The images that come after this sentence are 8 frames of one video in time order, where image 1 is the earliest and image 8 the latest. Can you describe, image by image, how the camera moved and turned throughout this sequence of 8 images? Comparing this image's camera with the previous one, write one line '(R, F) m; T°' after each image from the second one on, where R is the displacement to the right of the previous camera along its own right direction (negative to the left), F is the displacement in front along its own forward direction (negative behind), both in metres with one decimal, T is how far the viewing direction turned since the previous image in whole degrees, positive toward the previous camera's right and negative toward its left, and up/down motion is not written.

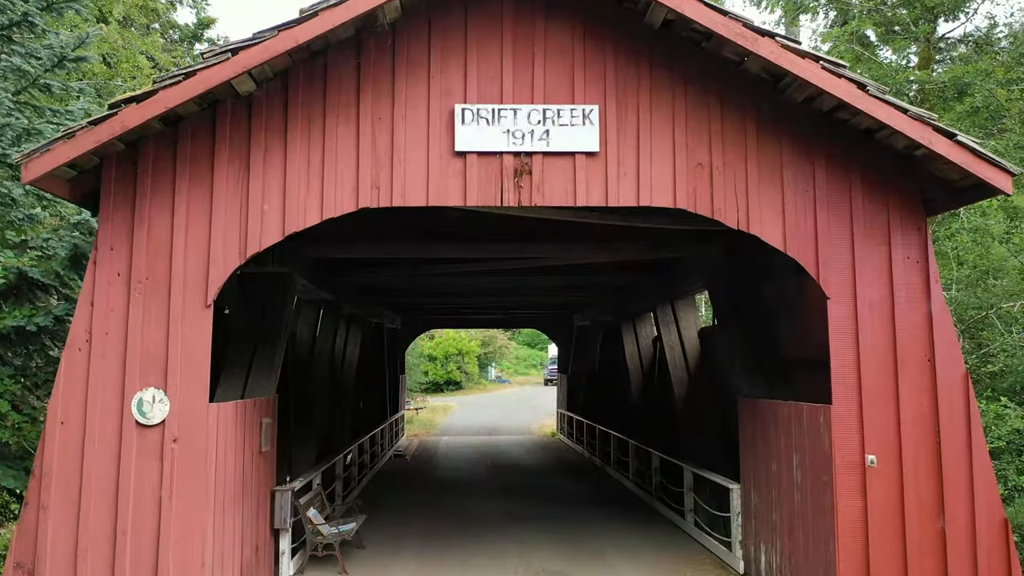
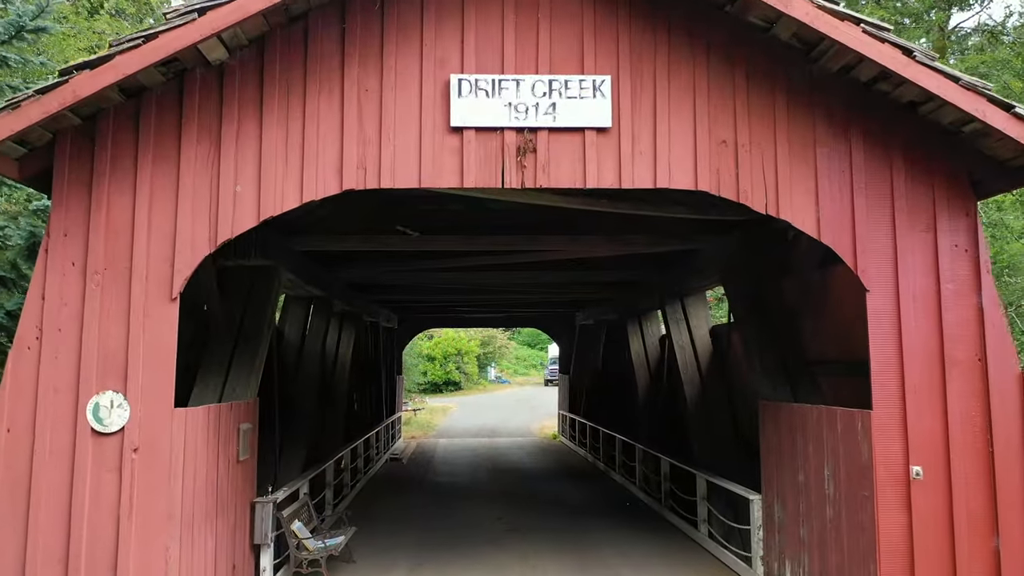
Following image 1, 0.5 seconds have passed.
(0.0, +0.4) m; 0°
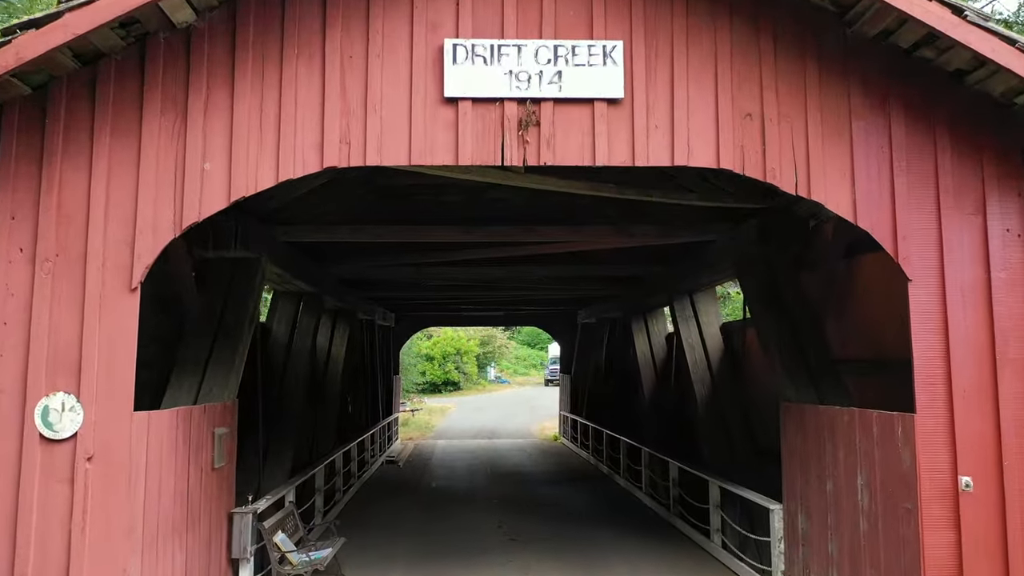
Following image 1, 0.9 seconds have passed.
(0.0, +0.4) m; 0°
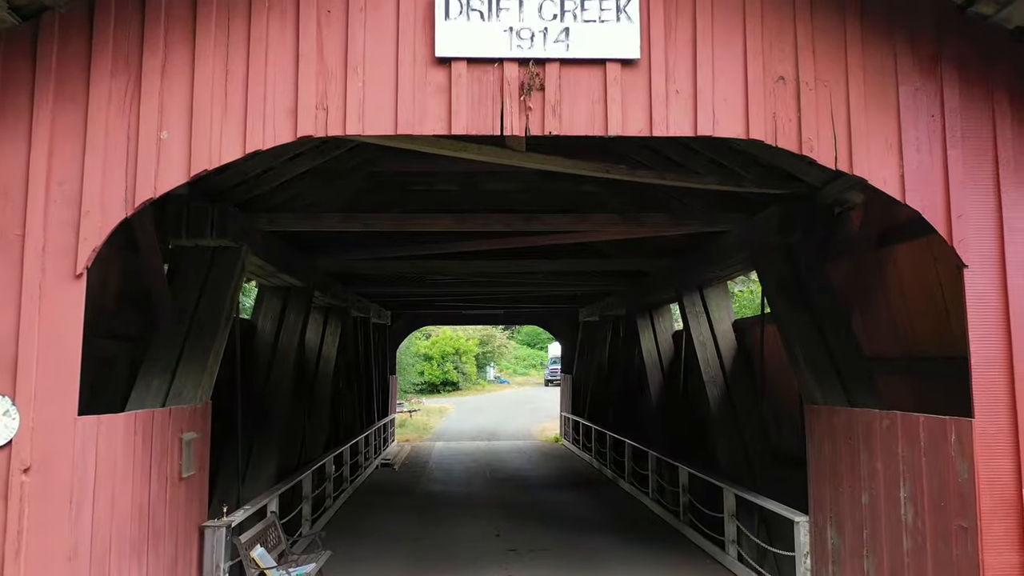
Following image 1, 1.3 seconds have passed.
(0.0, +0.4) m; 0°
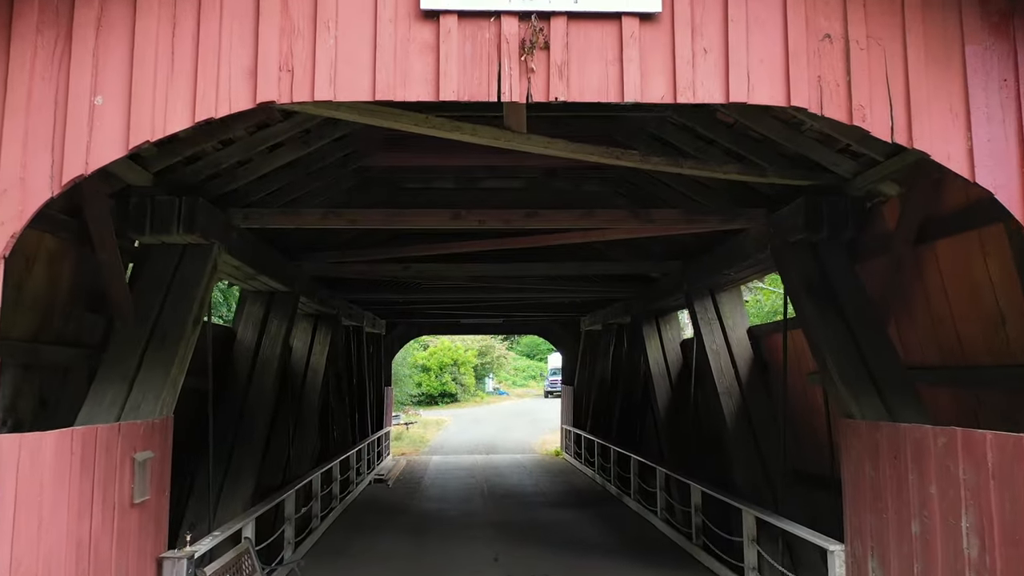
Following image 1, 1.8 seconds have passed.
(0.0, +0.4) m; 0°
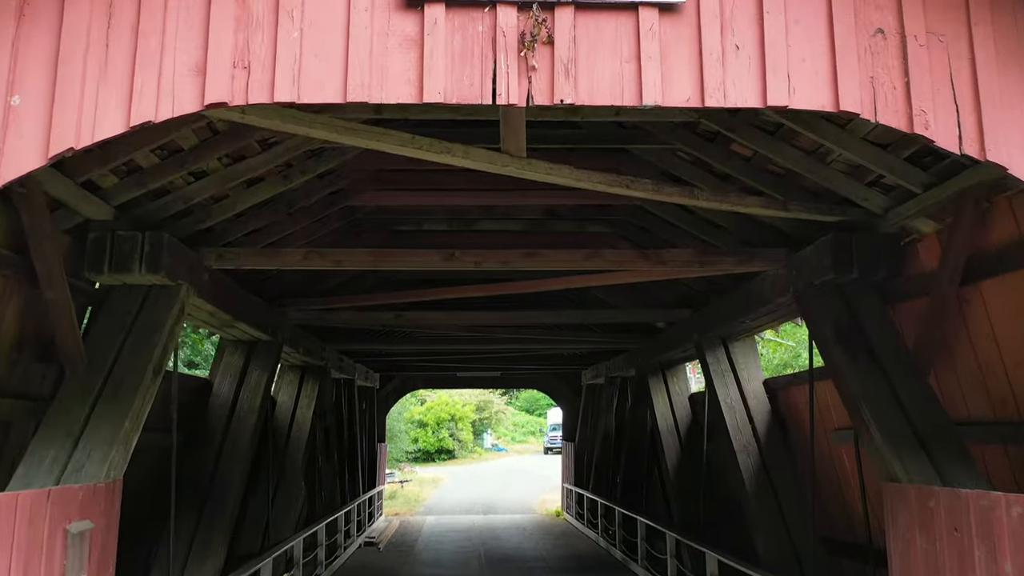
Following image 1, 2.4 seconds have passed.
(0.0, +0.4) m; 0°
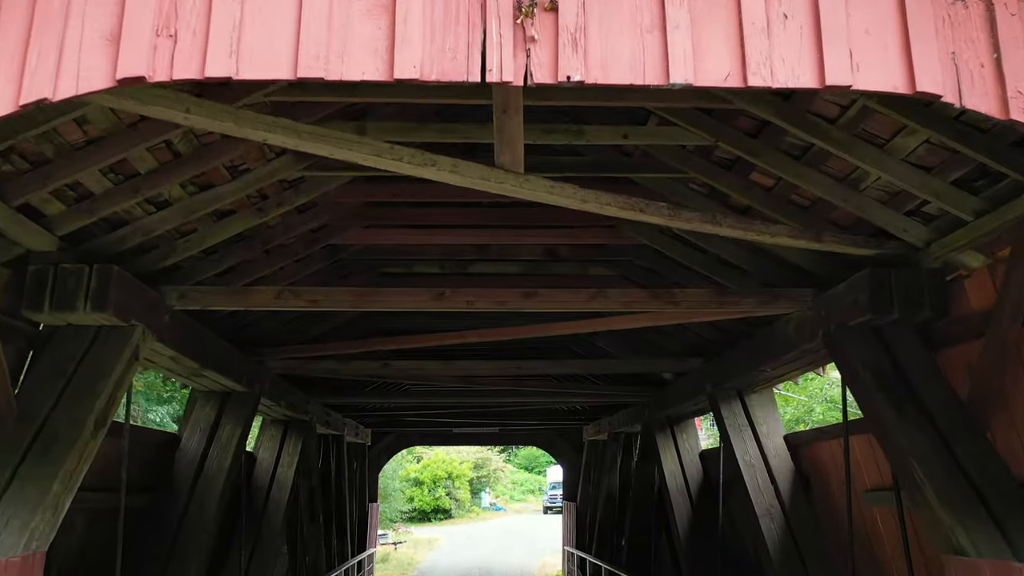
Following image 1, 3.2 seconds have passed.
(0.0, +0.4) m; 0°
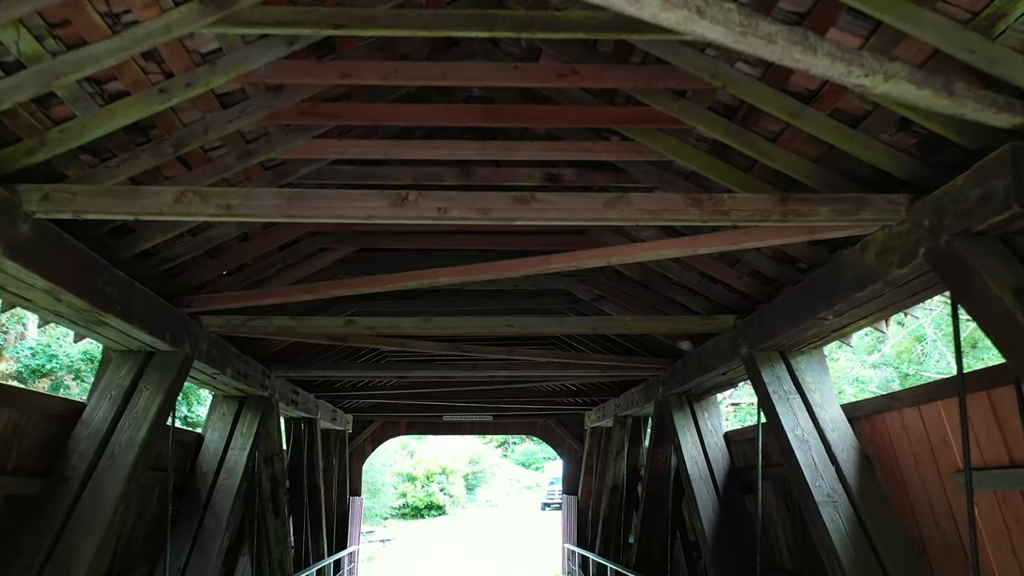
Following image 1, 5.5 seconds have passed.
(0.0, +1.0) m; 0°
